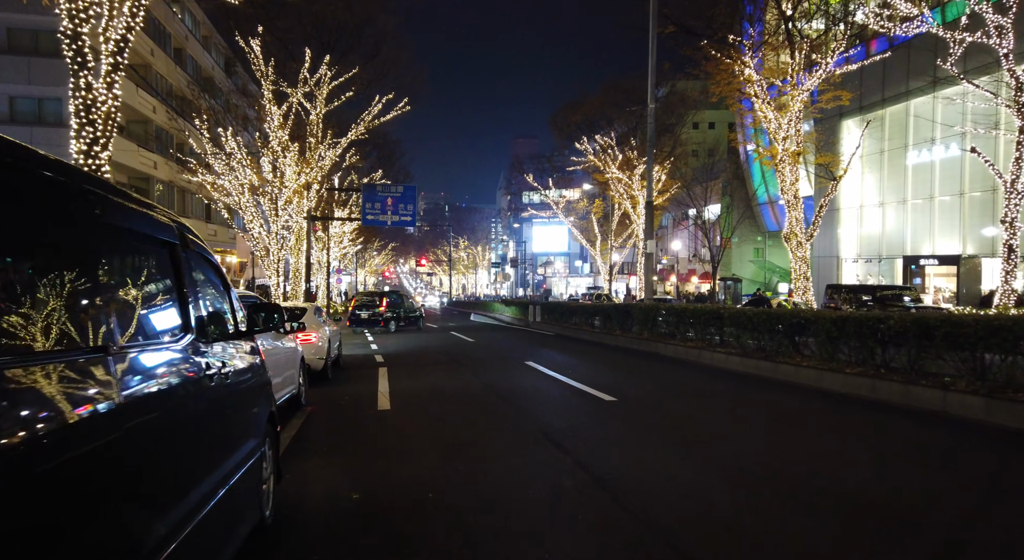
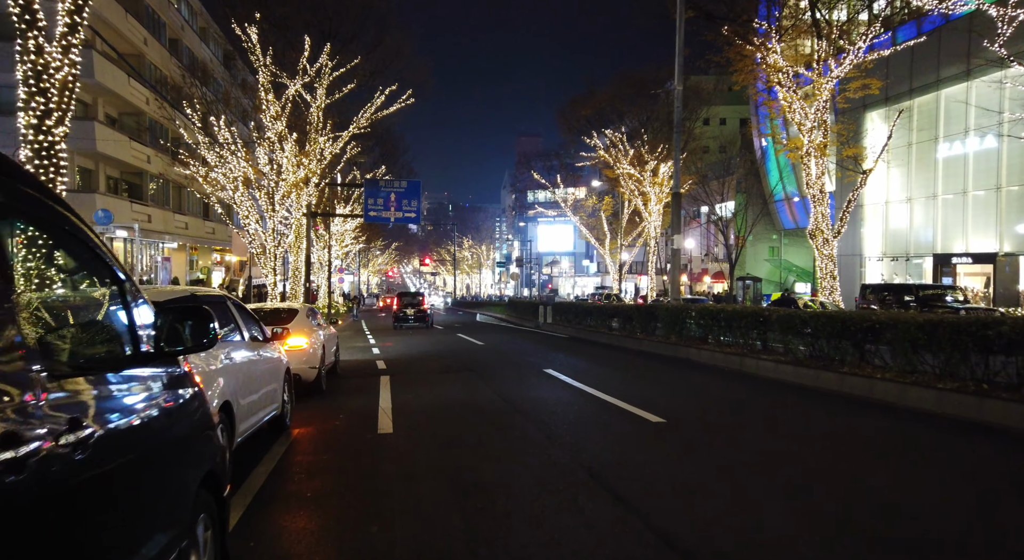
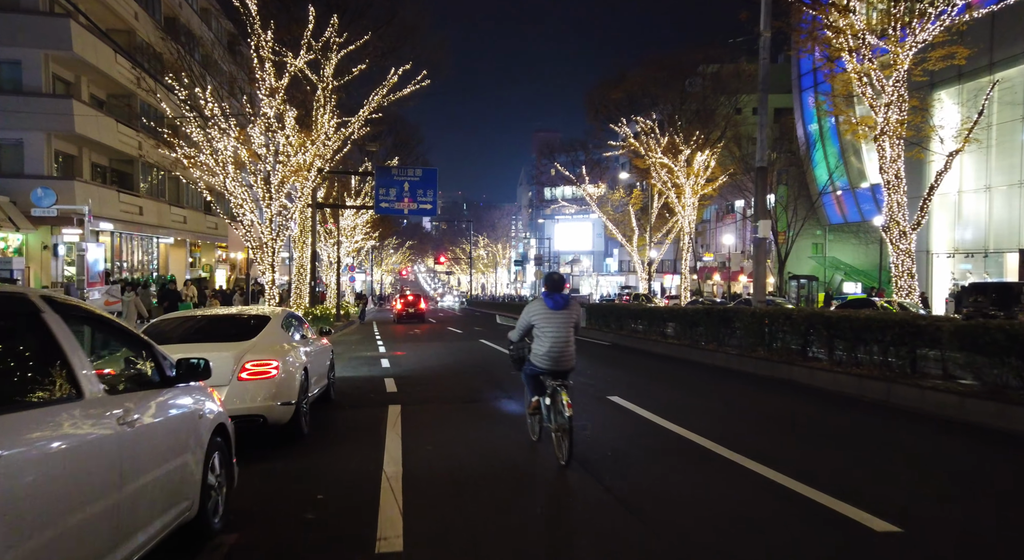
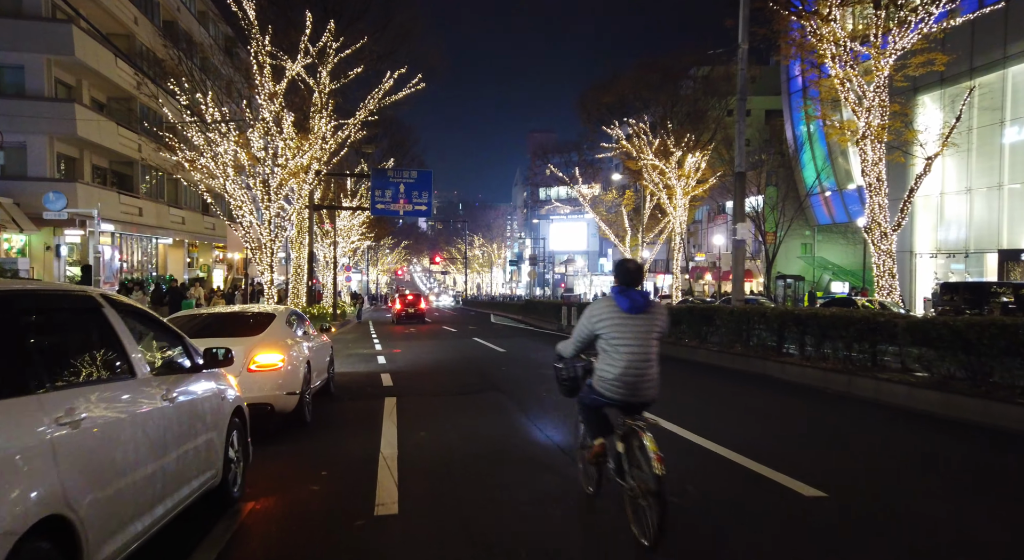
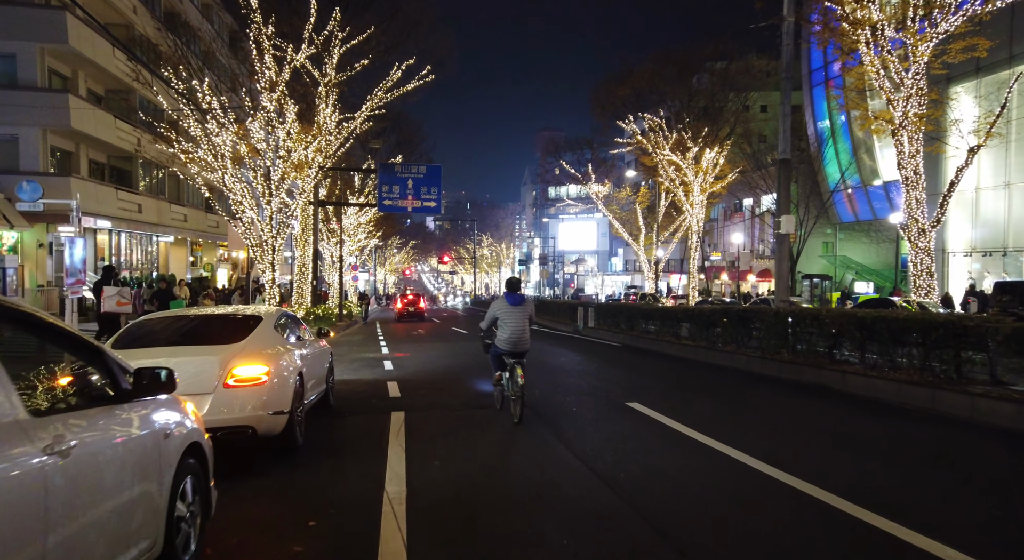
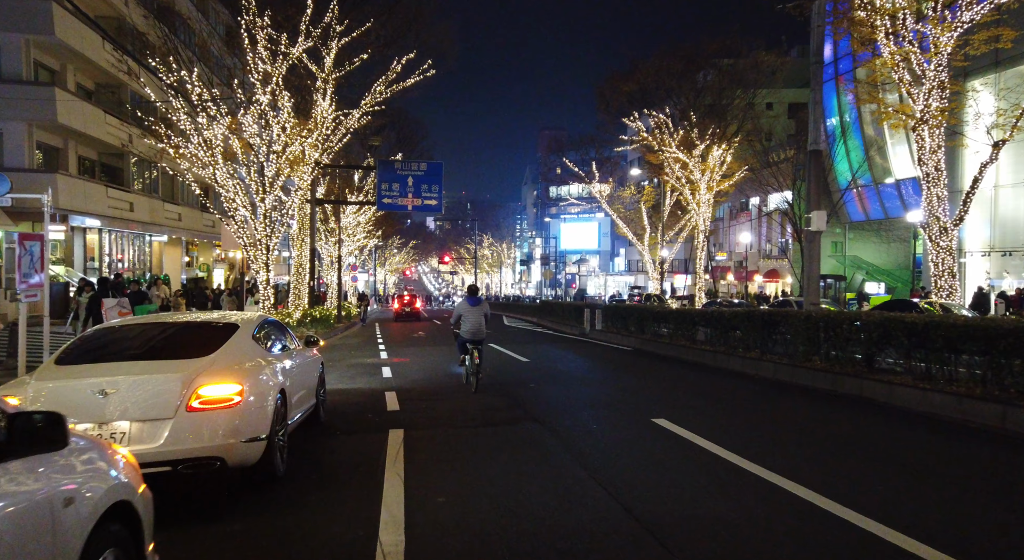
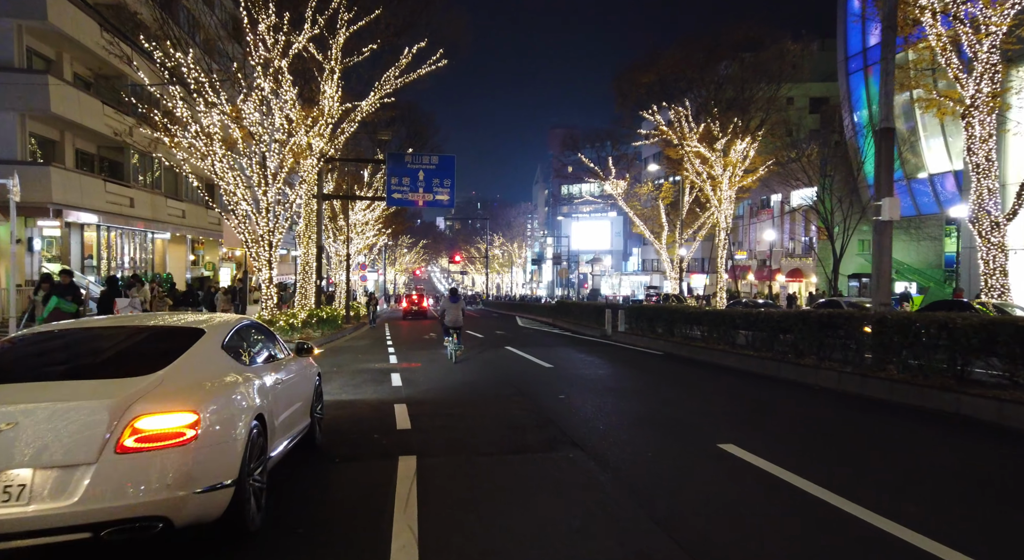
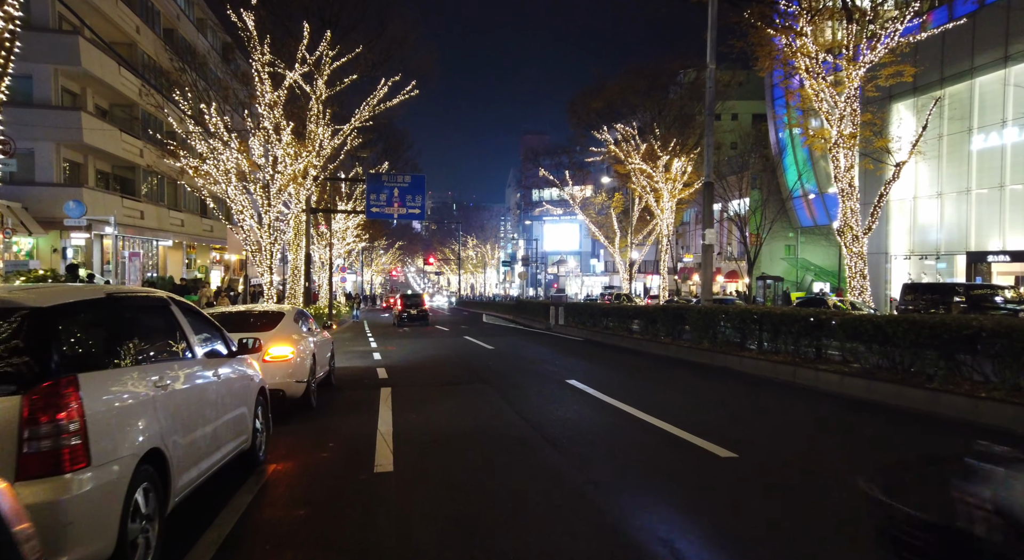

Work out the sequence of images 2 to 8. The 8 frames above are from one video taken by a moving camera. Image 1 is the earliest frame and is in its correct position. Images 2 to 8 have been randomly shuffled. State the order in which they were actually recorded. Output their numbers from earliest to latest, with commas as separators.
2, 8, 4, 3, 5, 6, 7
